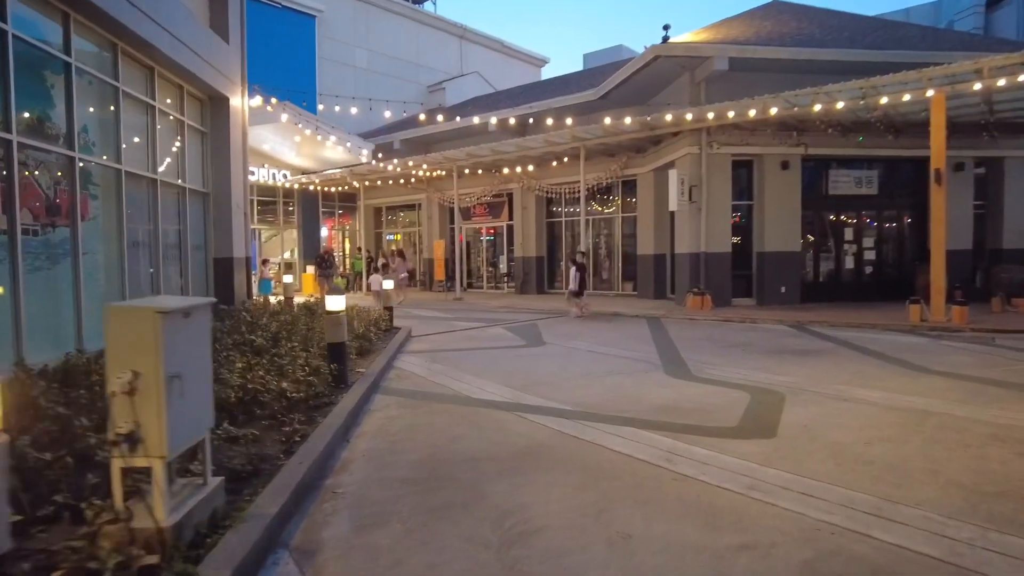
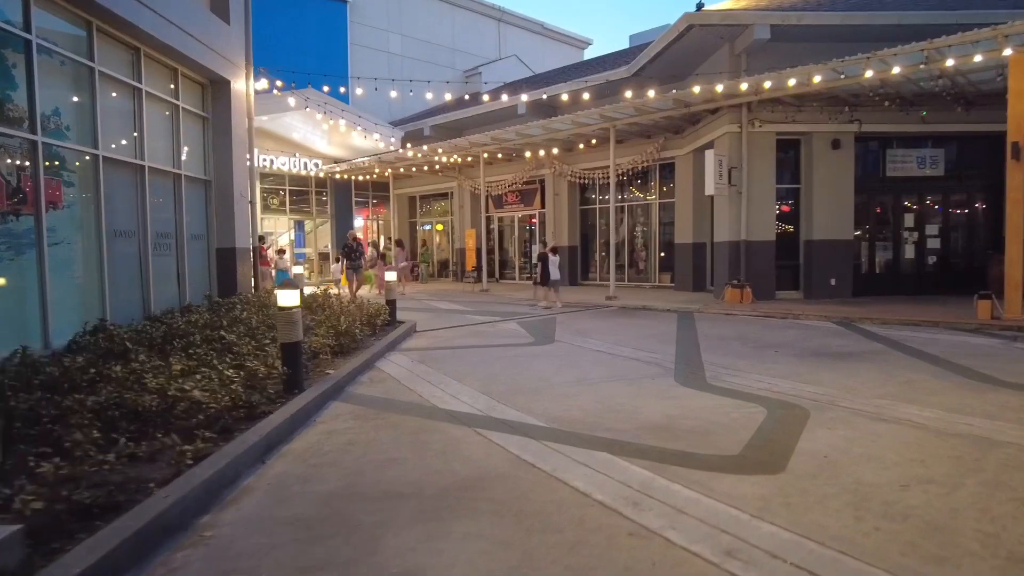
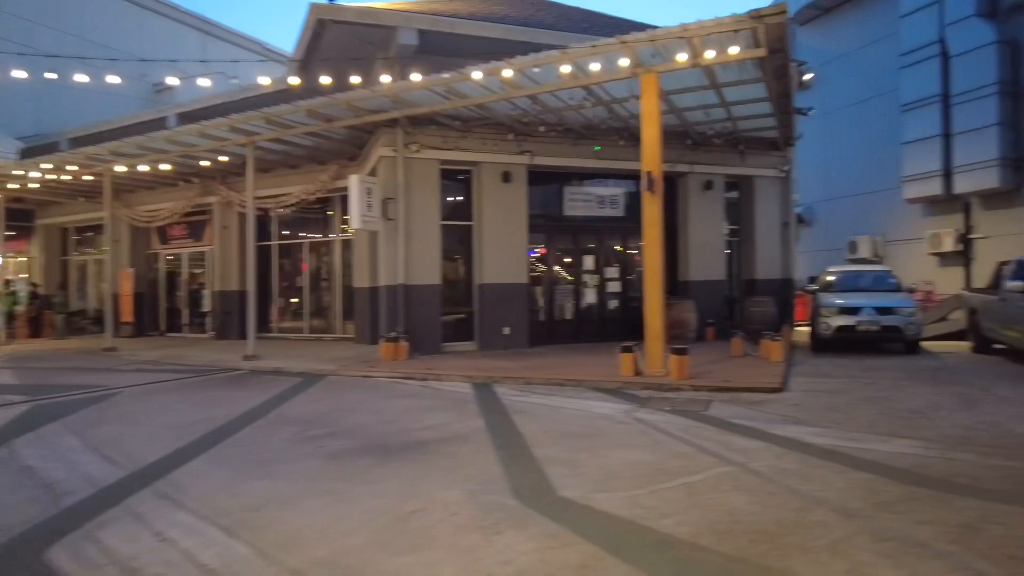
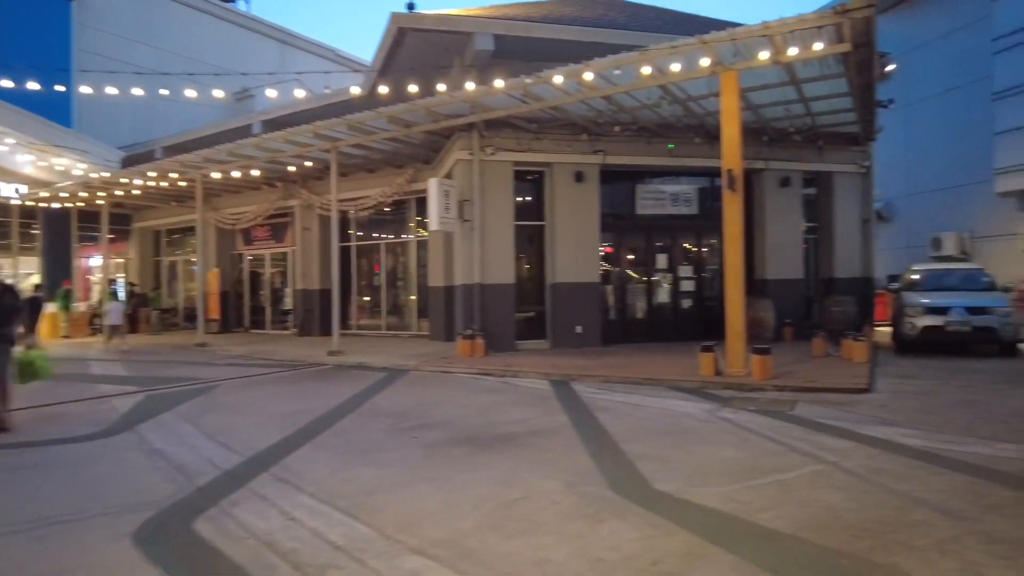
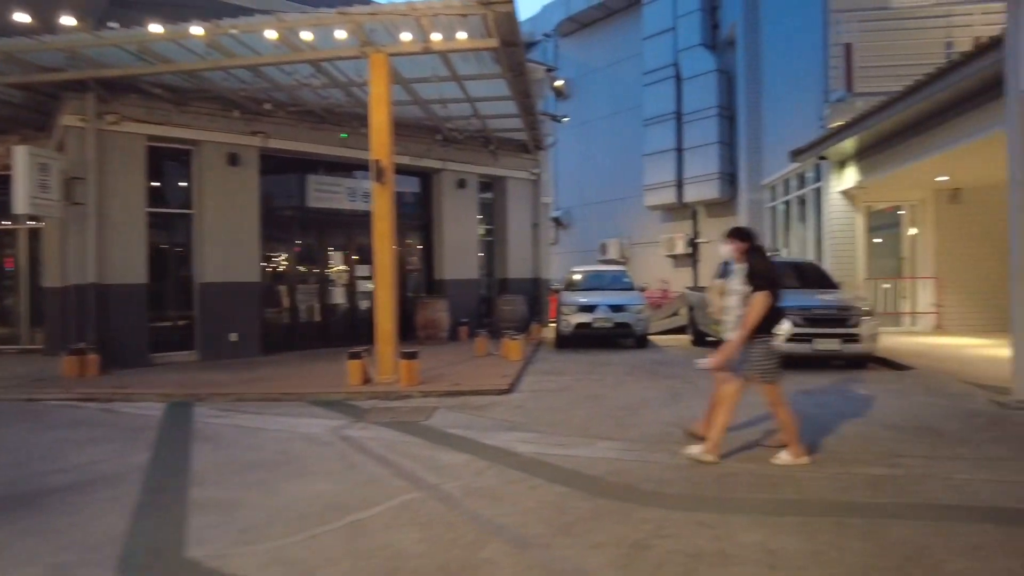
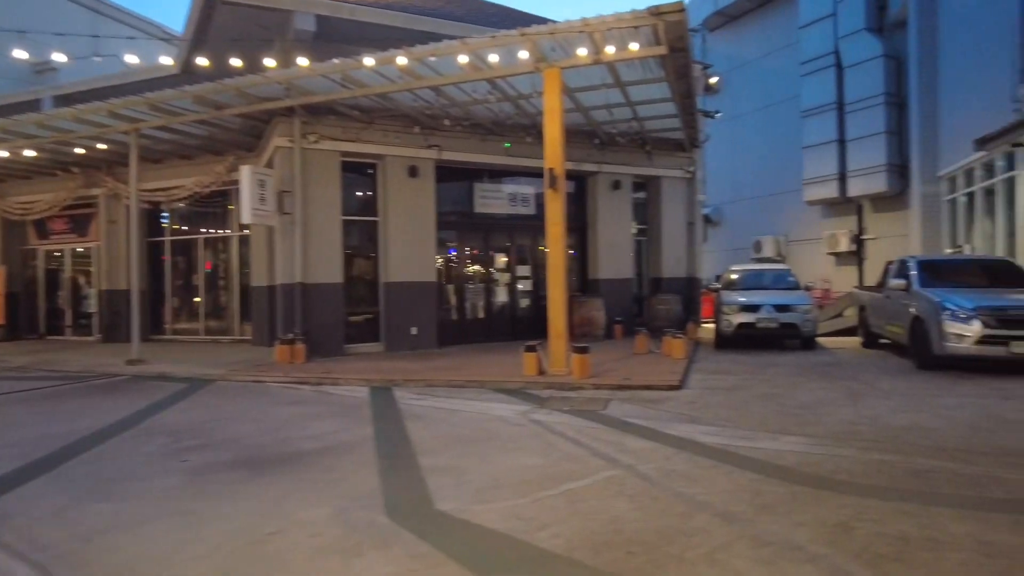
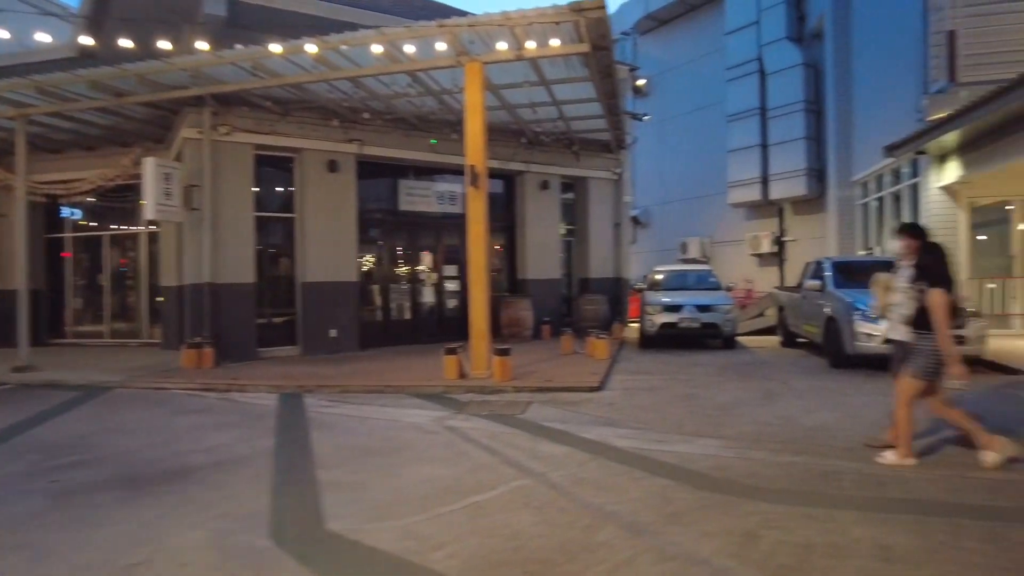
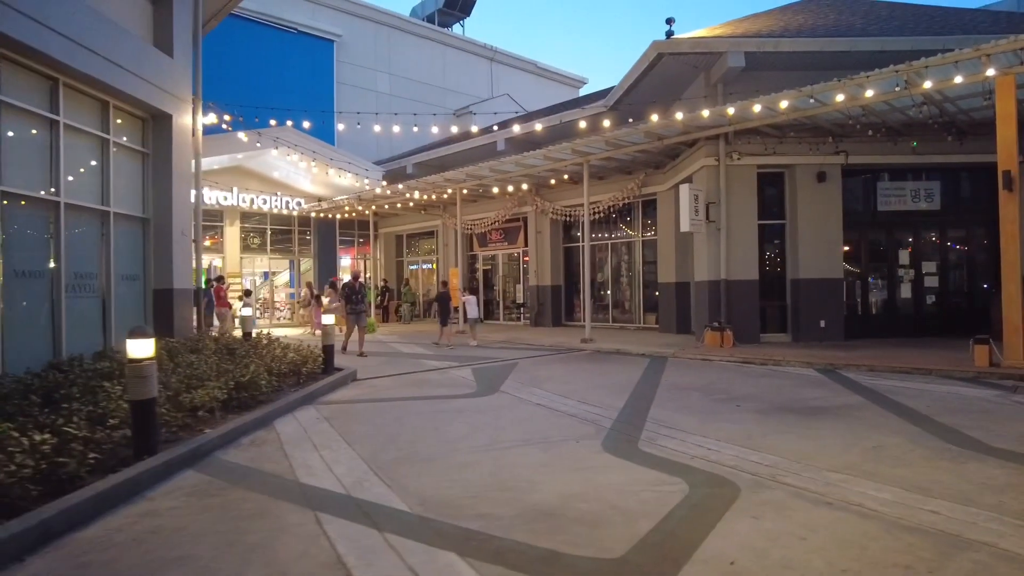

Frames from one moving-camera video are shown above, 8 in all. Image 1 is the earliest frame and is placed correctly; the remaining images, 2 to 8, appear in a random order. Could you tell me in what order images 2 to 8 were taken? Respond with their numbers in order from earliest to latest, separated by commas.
2, 8, 4, 3, 6, 7, 5
